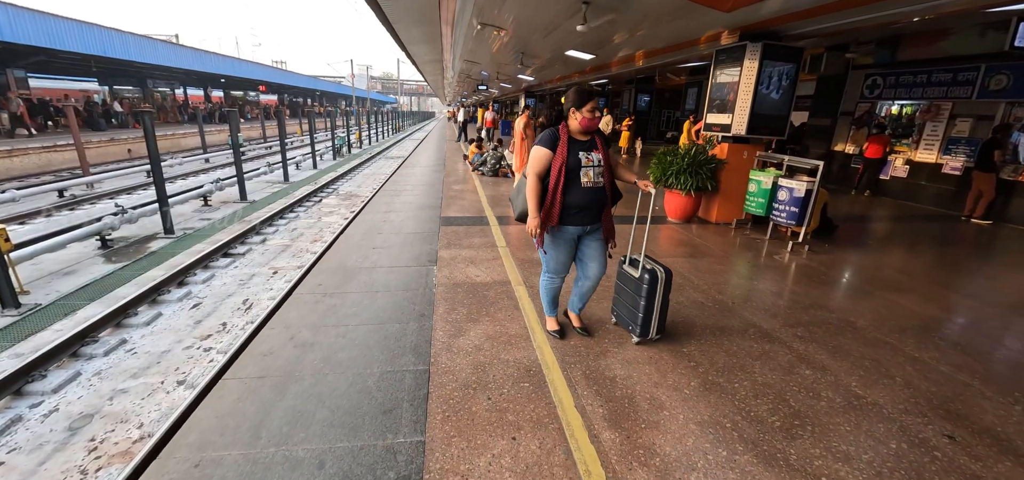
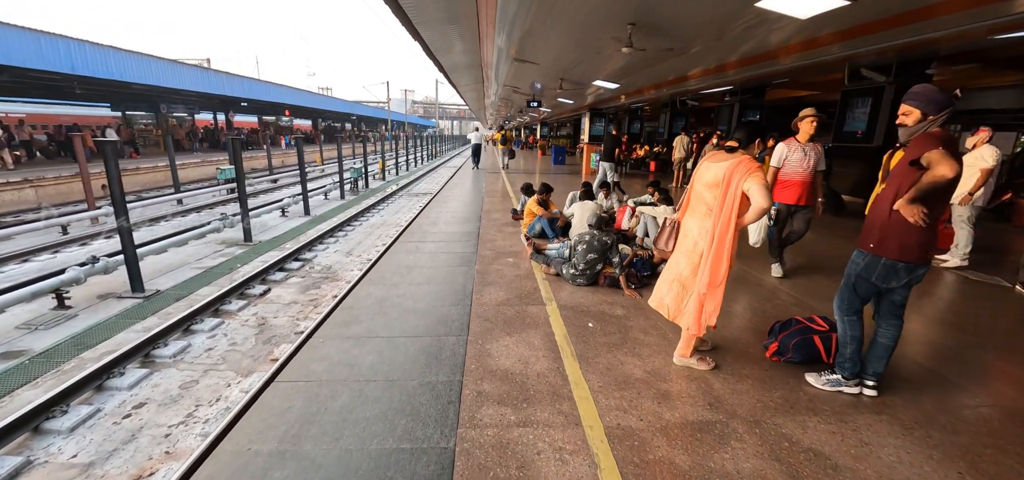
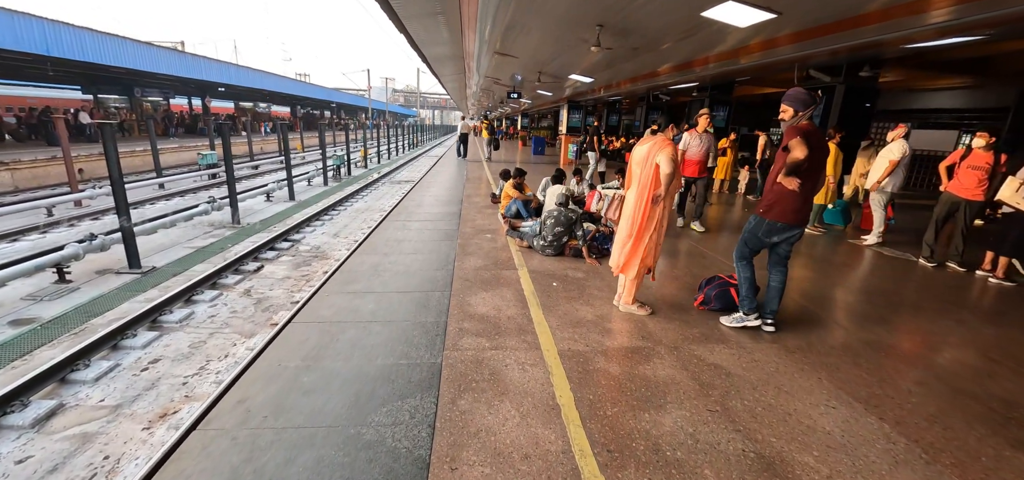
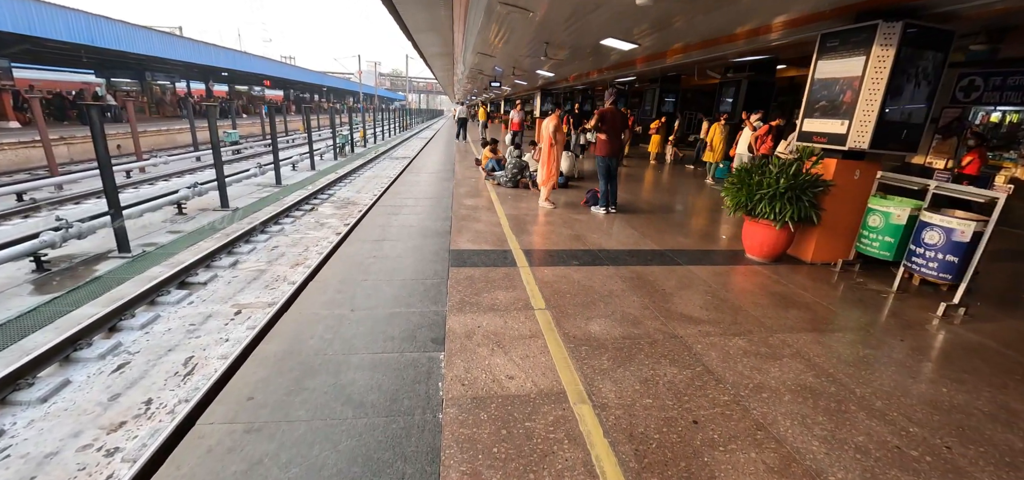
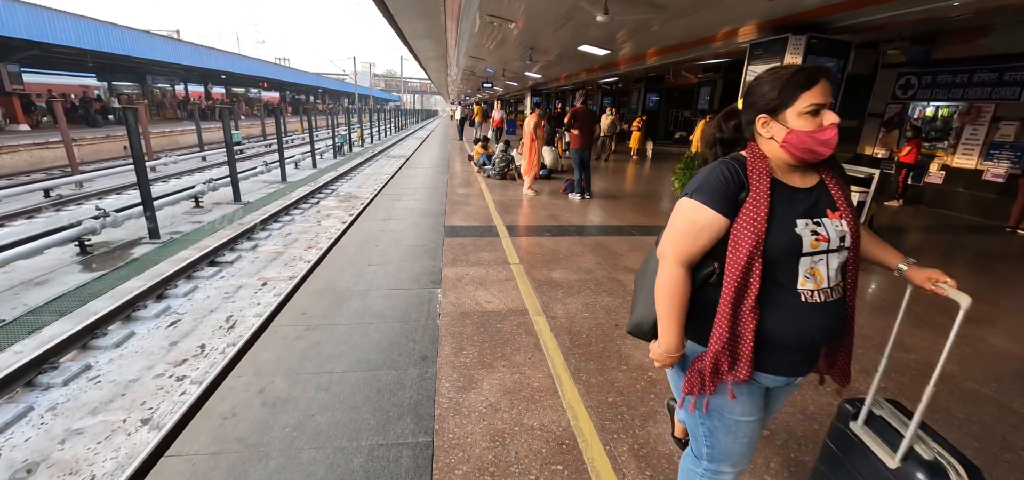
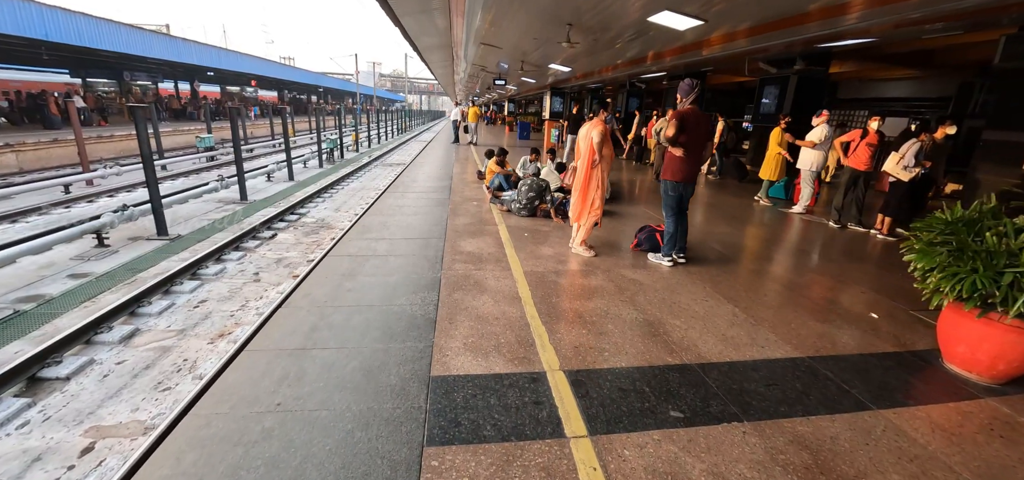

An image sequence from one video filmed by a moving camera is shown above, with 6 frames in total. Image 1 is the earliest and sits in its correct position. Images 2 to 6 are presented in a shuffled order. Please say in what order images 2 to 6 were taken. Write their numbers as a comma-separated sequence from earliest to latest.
5, 4, 6, 3, 2
